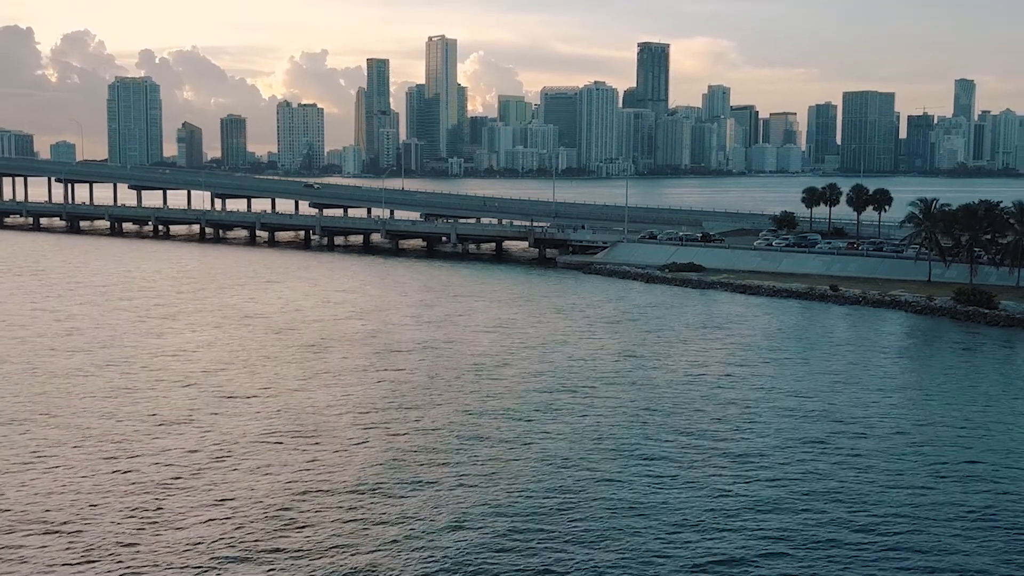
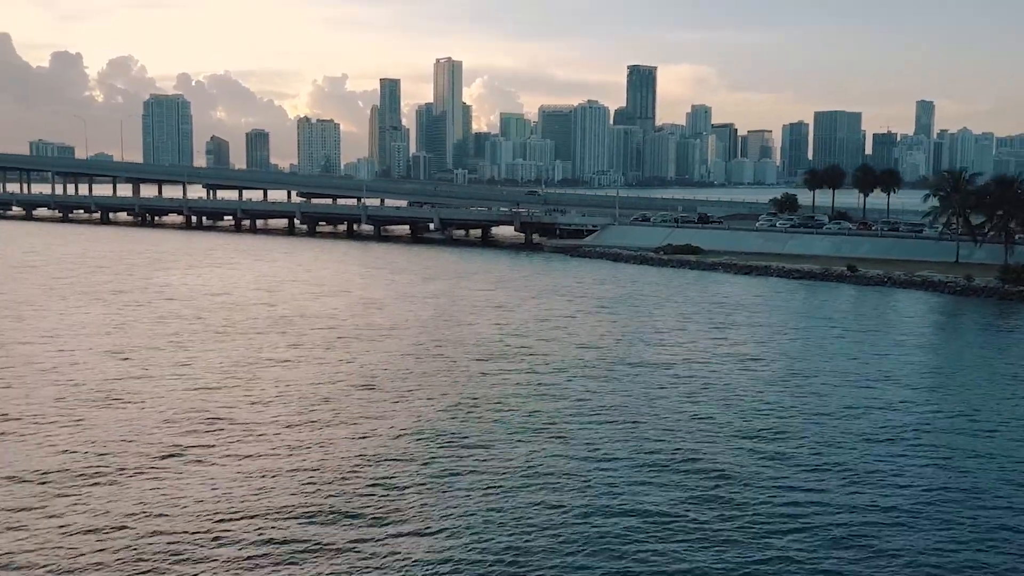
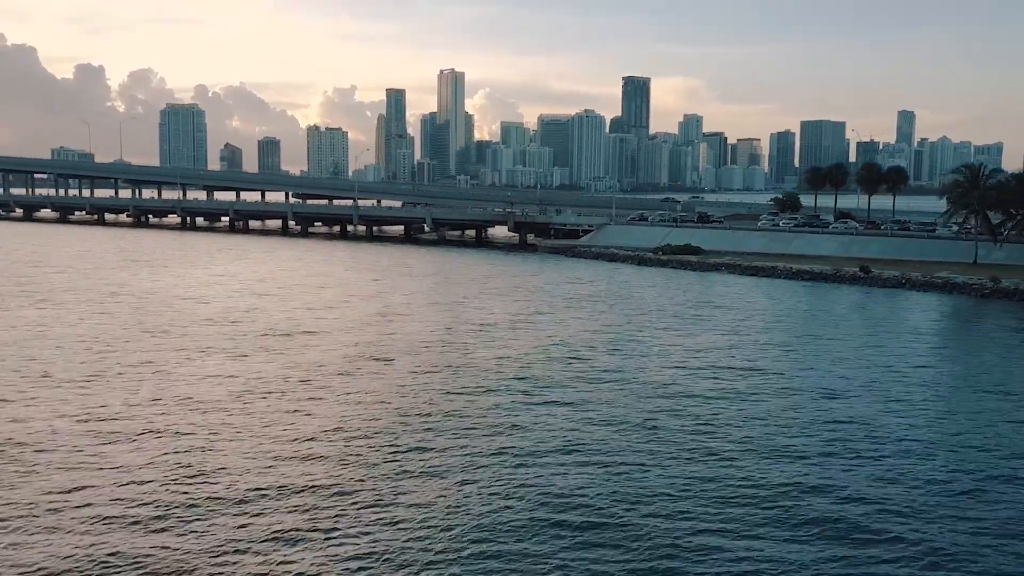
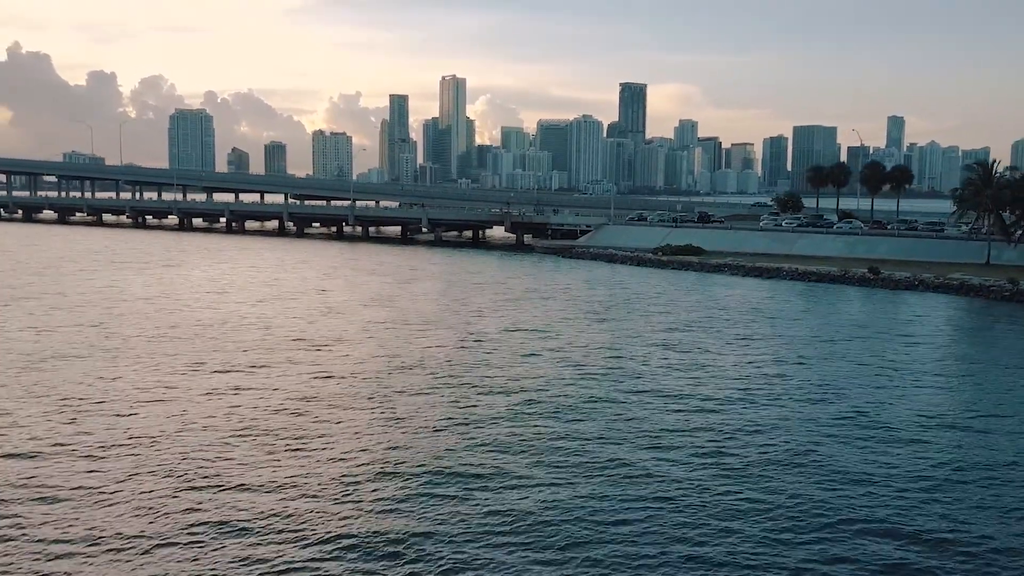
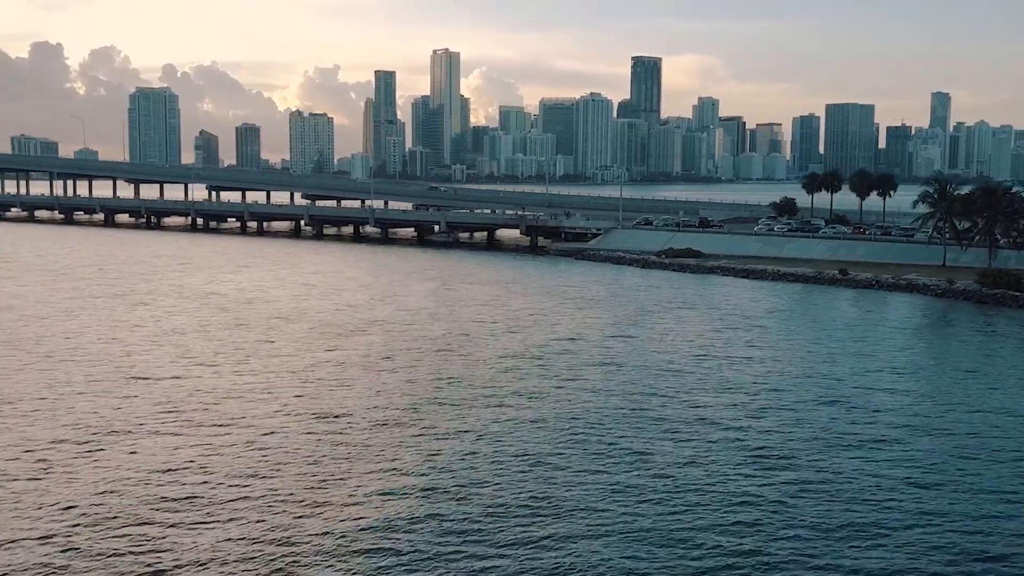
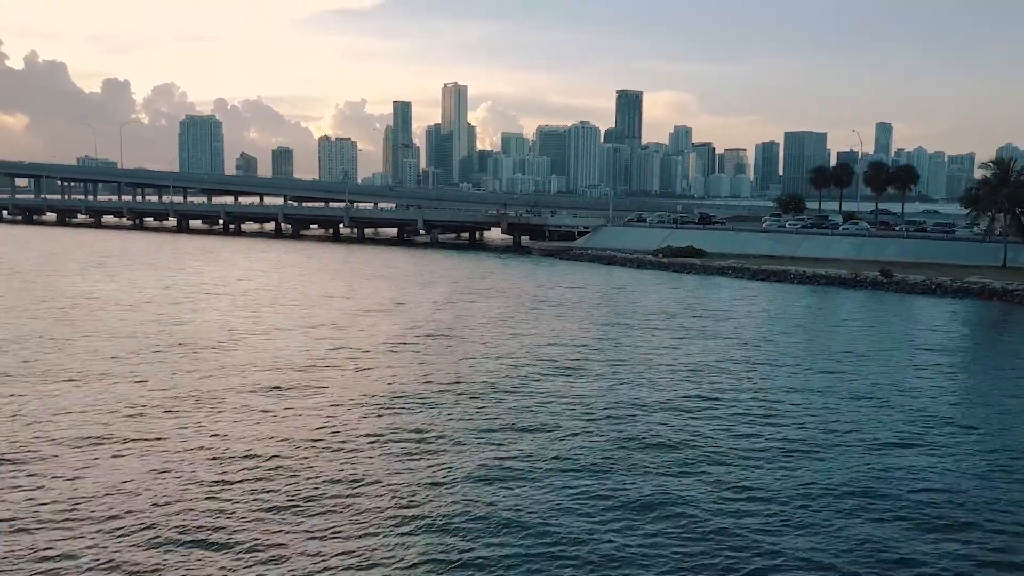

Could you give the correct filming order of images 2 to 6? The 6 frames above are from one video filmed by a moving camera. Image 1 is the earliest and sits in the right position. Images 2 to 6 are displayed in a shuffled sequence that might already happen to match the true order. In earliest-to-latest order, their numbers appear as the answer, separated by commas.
5, 2, 3, 4, 6
